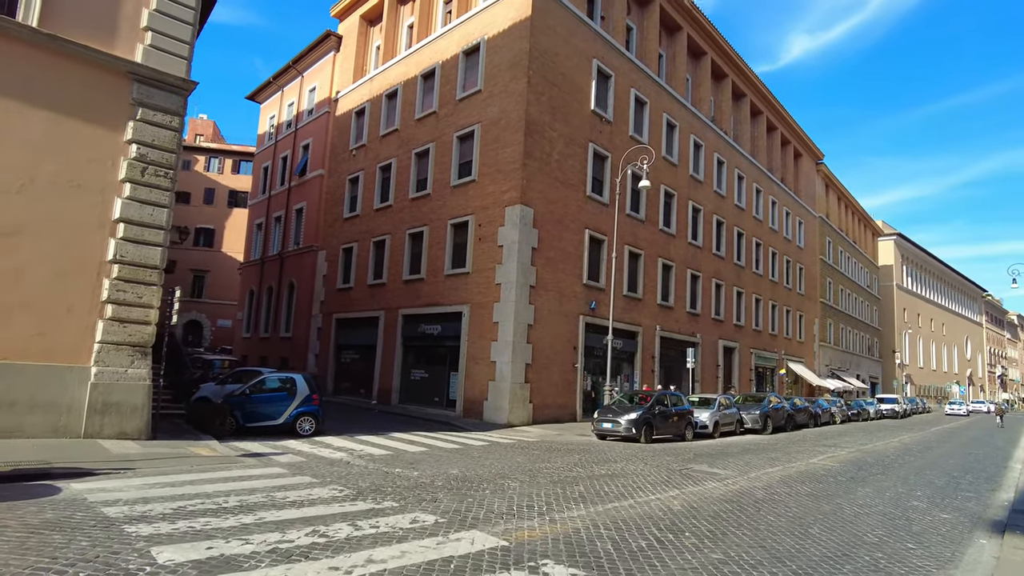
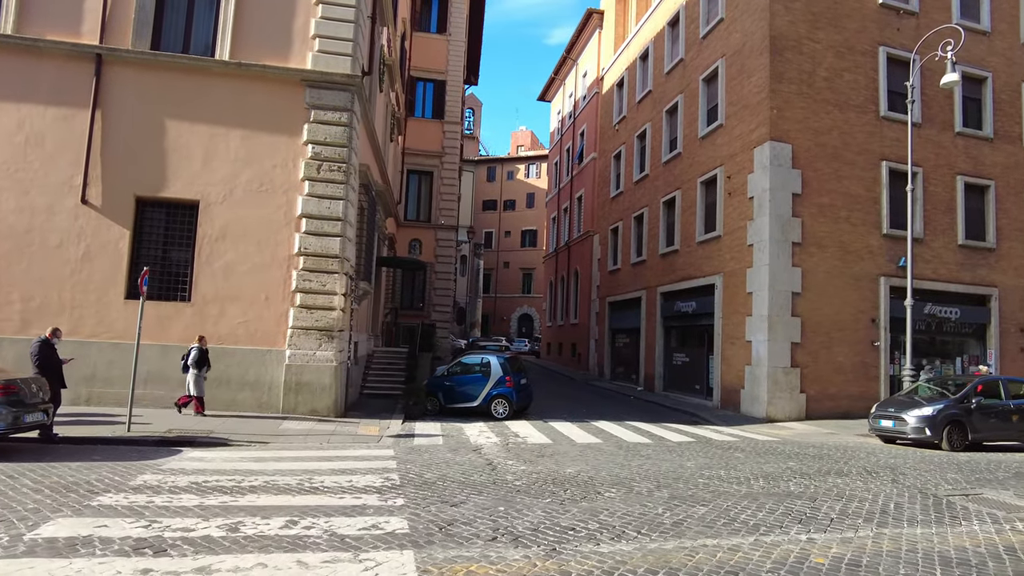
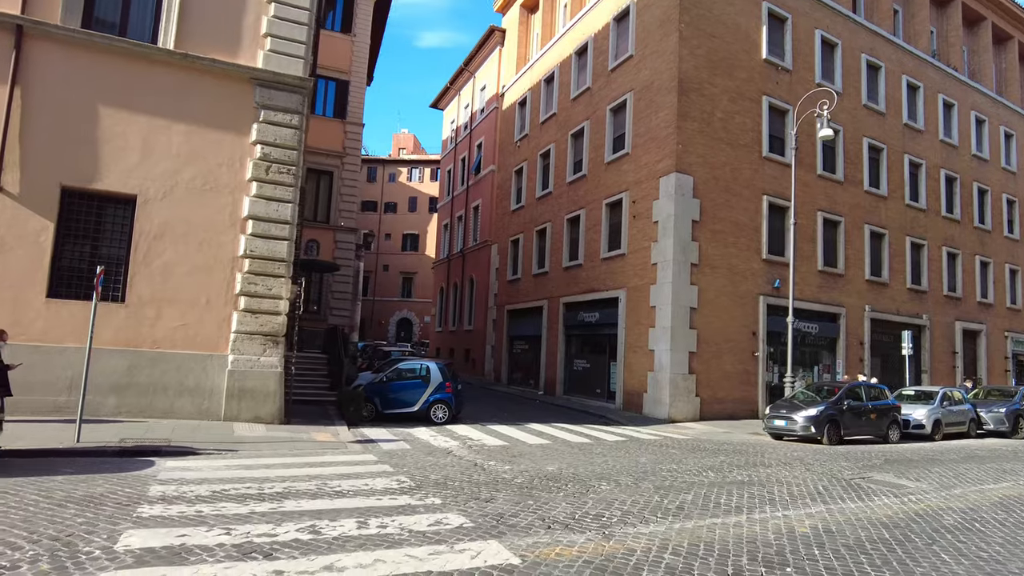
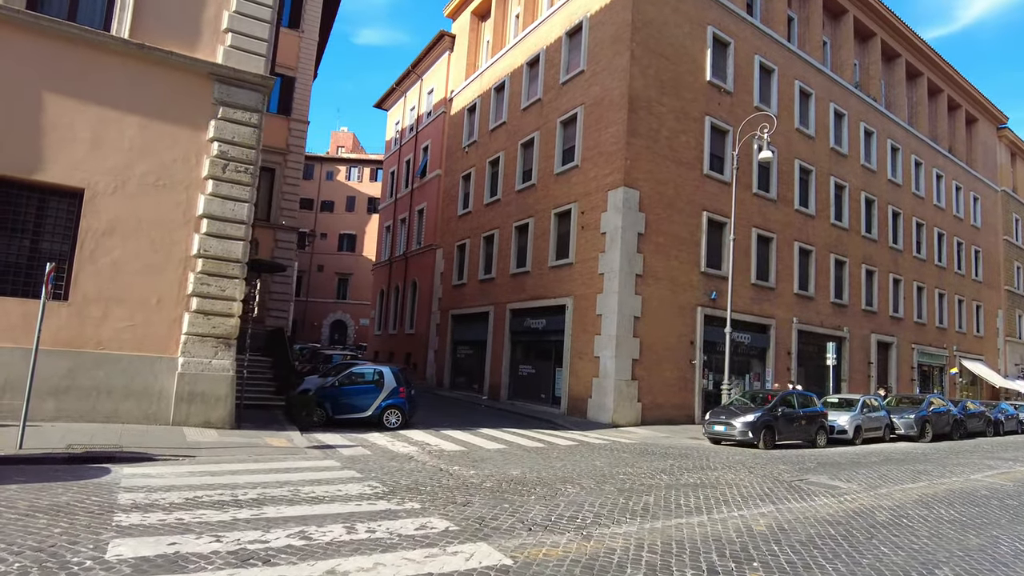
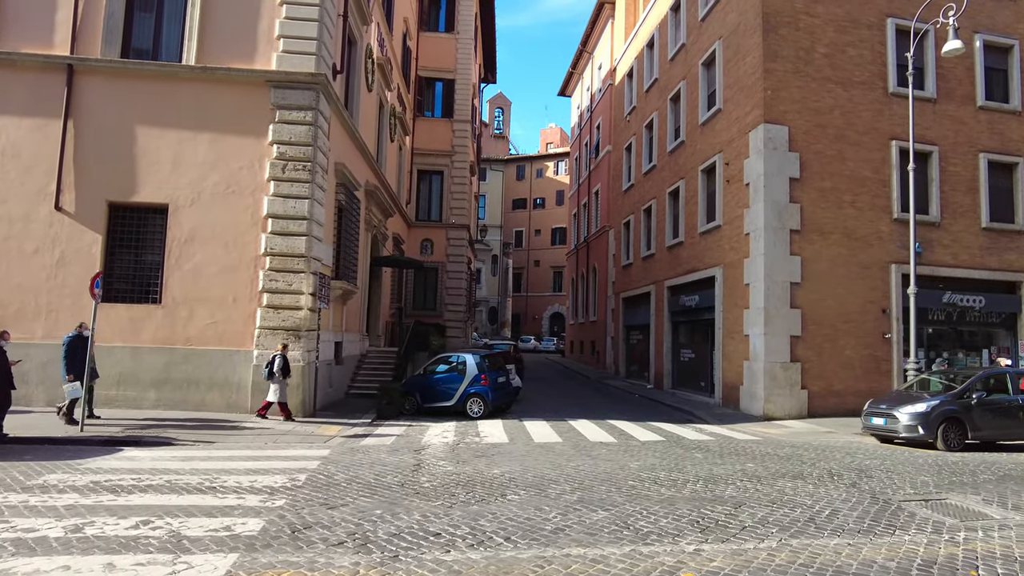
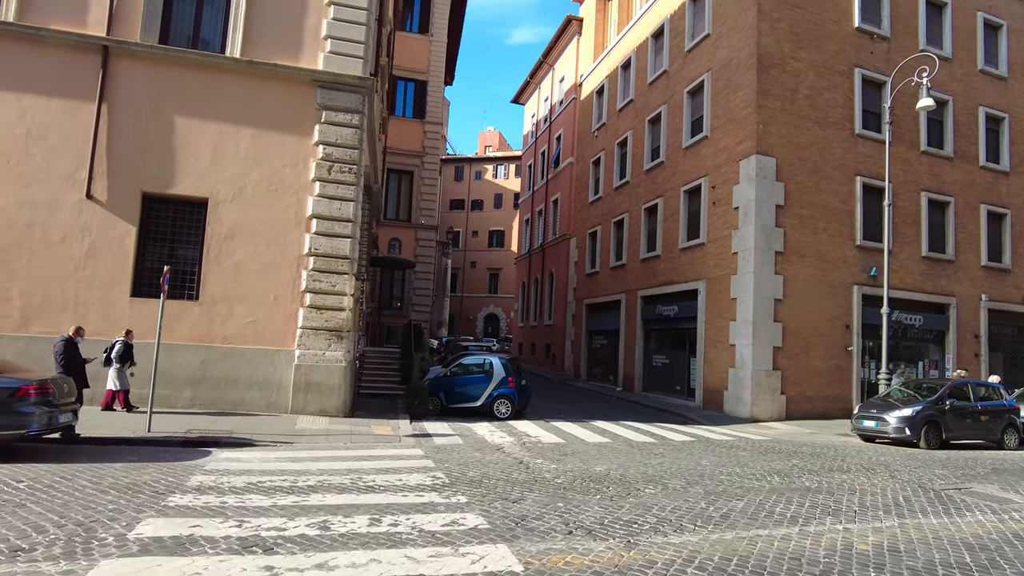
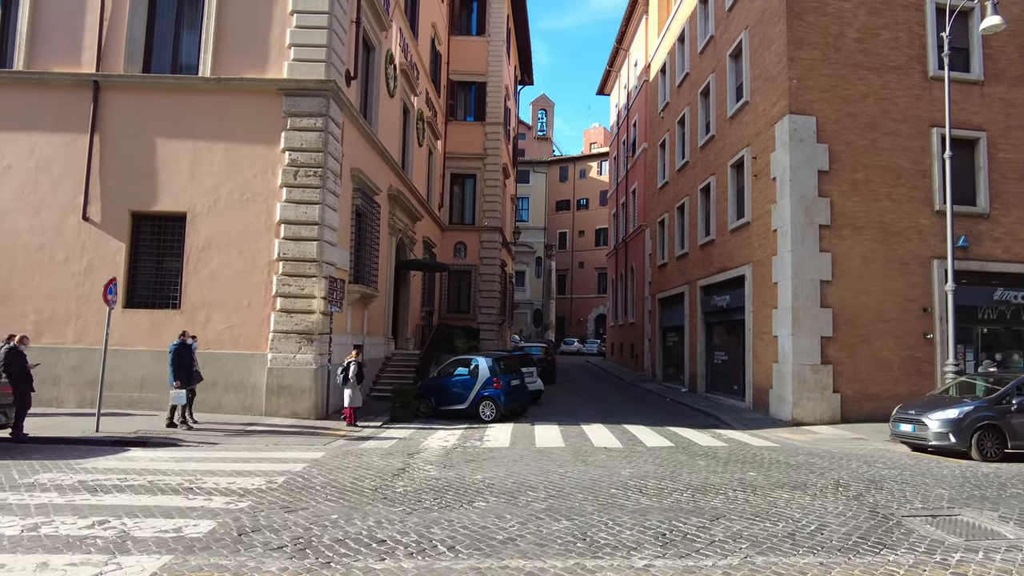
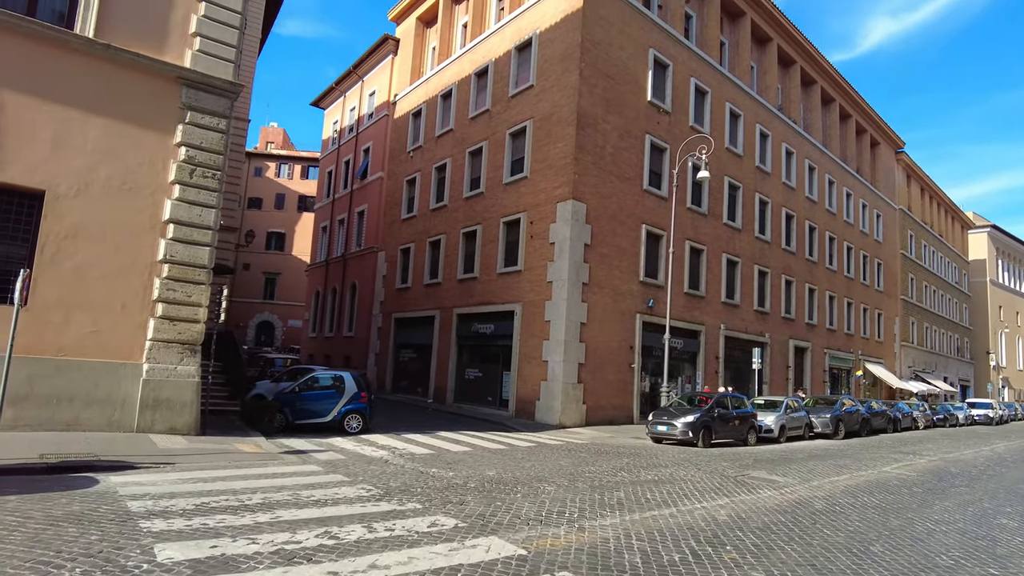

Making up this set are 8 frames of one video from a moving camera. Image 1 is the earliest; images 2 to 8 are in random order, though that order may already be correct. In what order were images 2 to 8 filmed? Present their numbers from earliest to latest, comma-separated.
8, 4, 3, 6, 2, 5, 7
